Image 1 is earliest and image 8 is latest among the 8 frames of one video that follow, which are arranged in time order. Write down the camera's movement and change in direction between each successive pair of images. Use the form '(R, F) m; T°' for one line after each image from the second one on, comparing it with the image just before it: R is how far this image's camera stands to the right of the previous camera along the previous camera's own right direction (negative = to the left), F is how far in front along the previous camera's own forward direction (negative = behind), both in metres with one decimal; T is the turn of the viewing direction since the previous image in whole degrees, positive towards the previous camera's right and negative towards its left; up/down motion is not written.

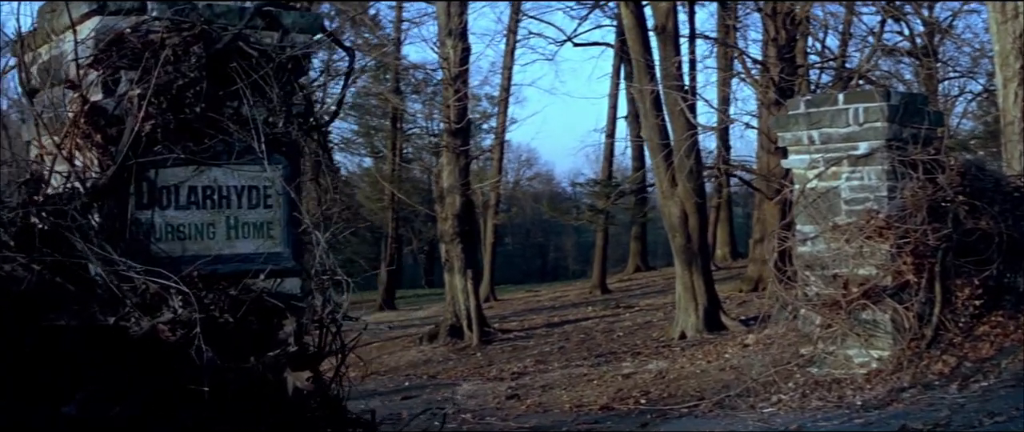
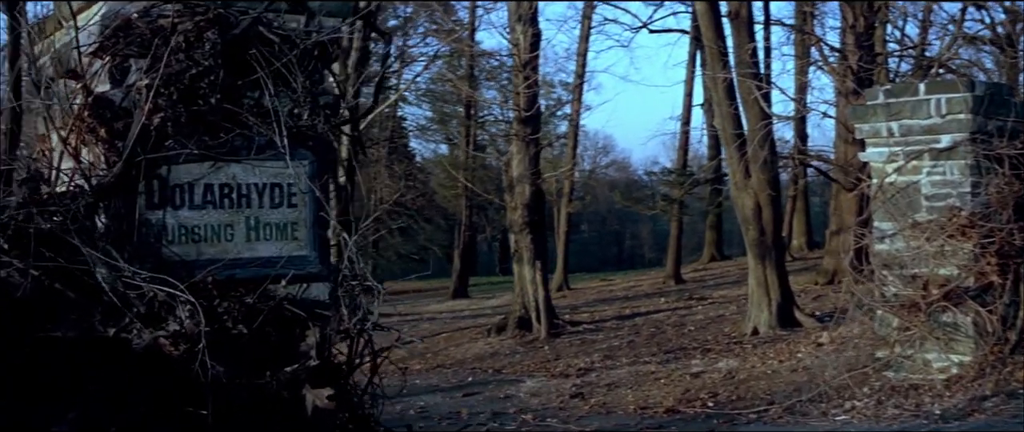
(+0.1, +0.2) m; -4°
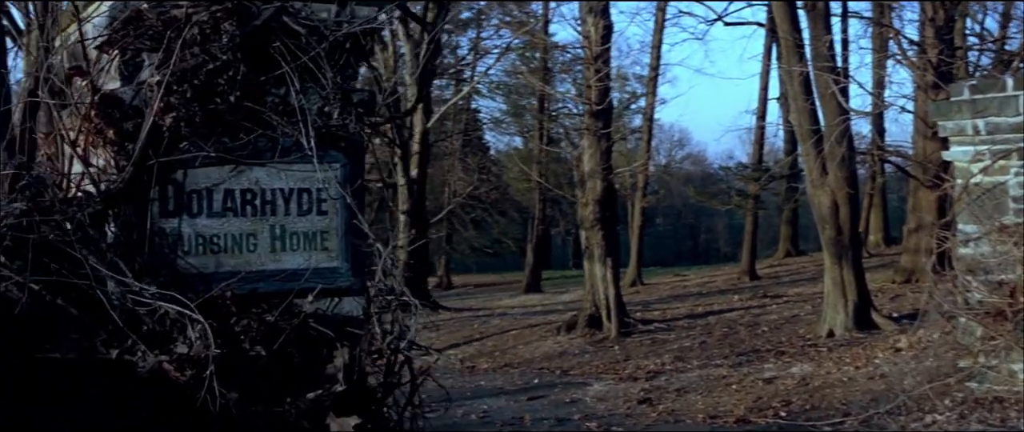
(0.0, +0.1) m; -4°
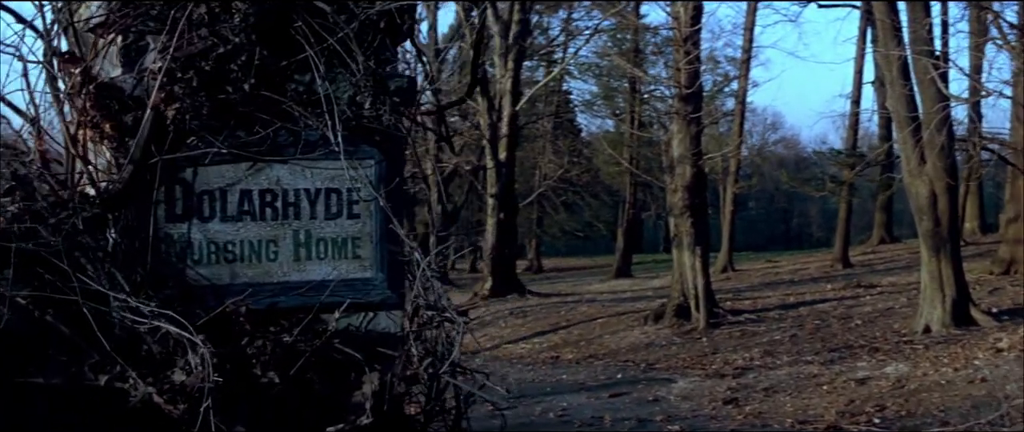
(0.0, +0.1) m; -5°
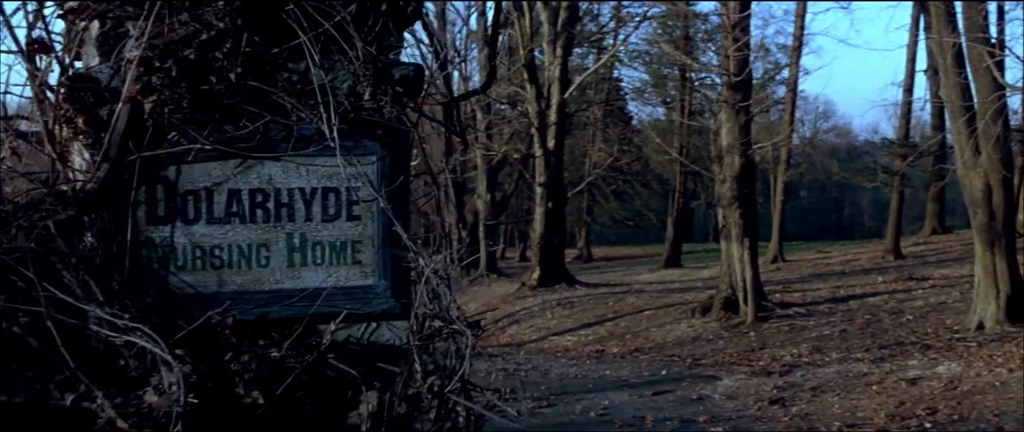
(0.0, +0.1) m; -3°
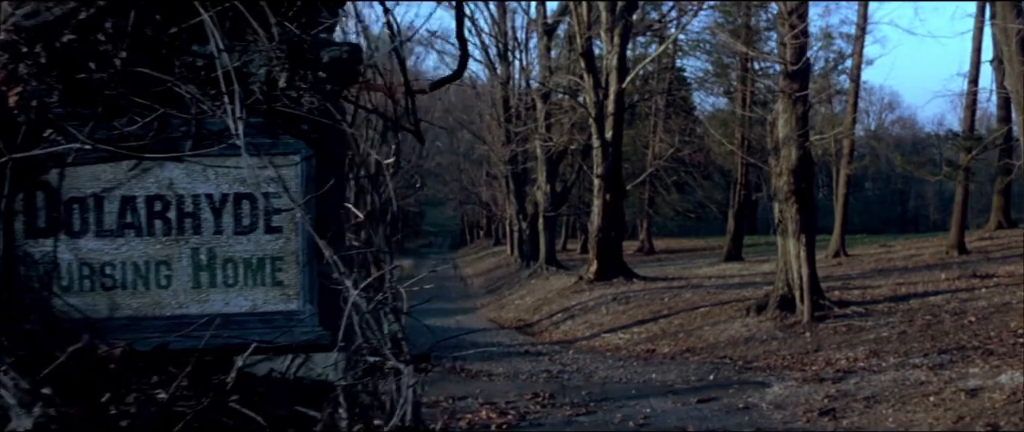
(+0.1, +0.3) m; -3°
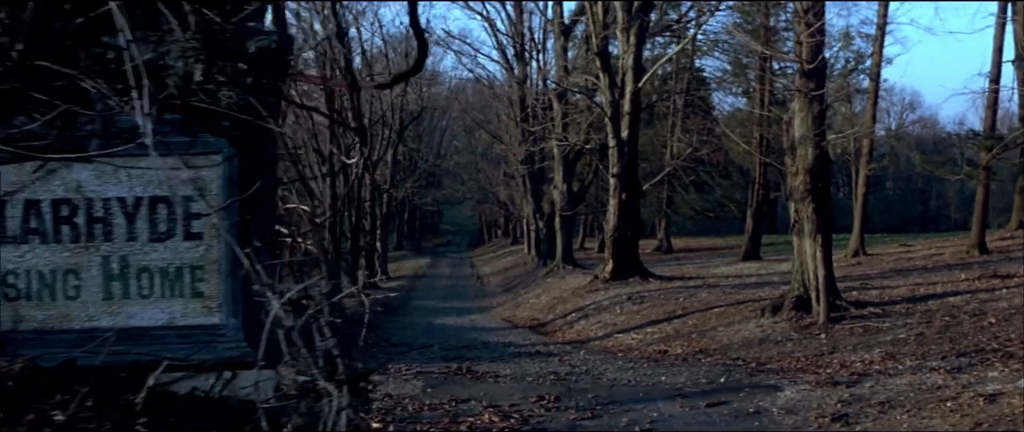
(+0.1, +0.2) m; -1°
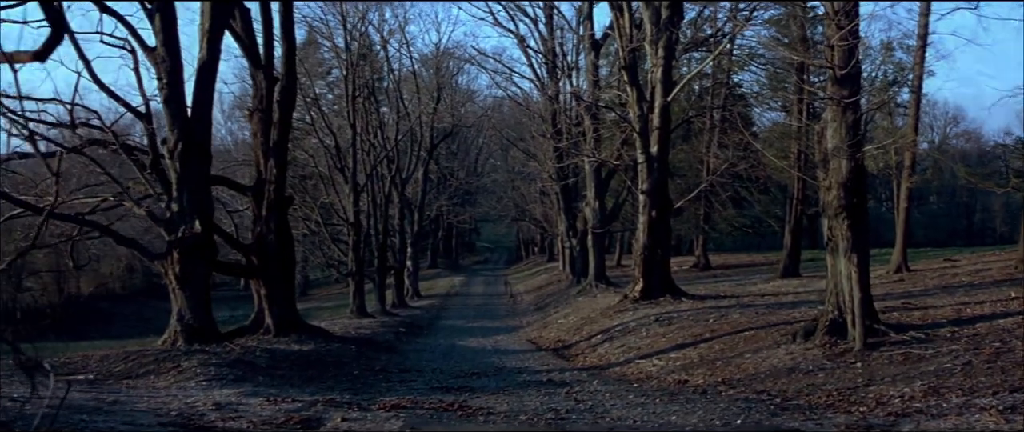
(+0.4, +1.1) m; -2°
